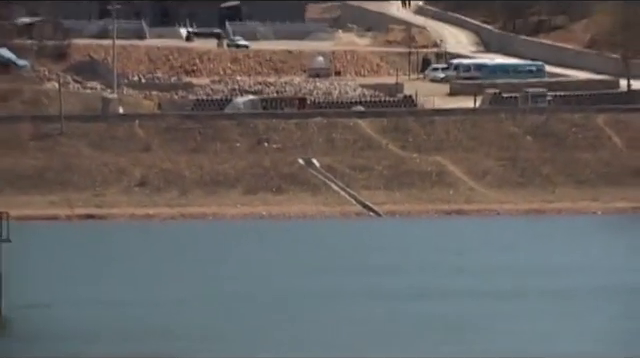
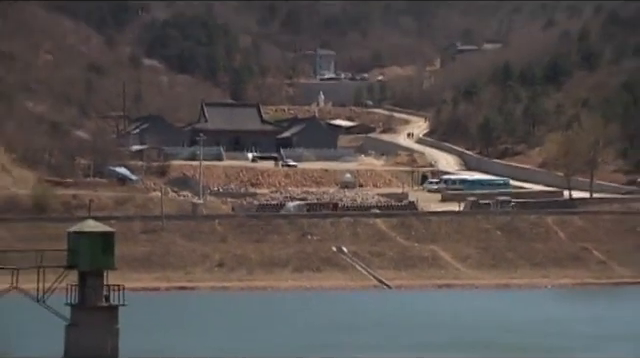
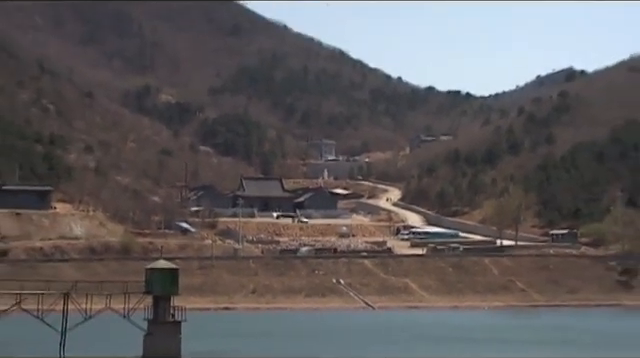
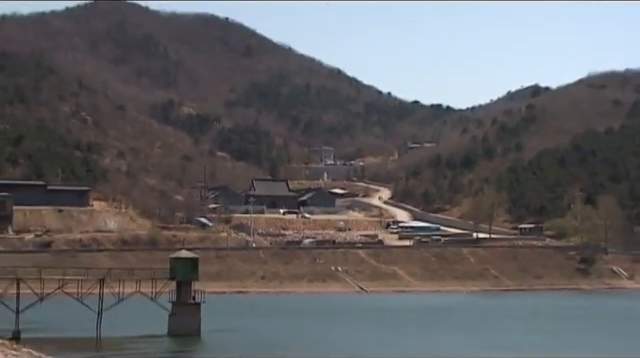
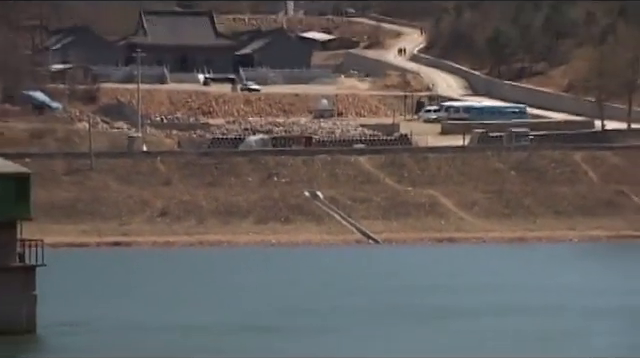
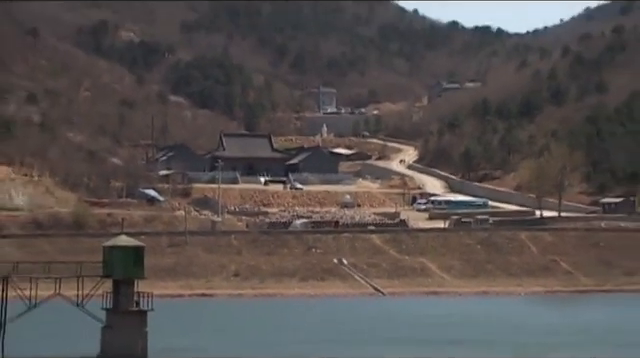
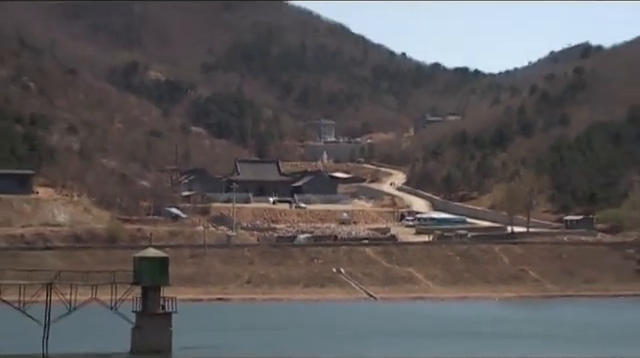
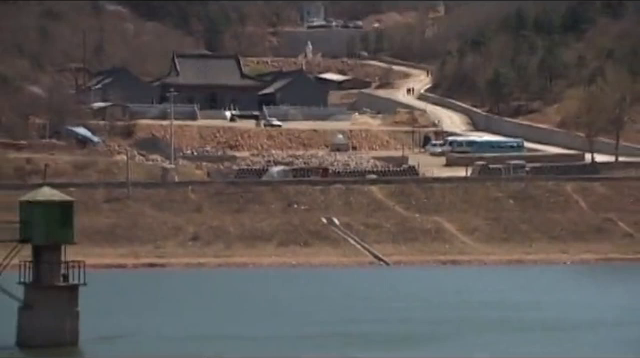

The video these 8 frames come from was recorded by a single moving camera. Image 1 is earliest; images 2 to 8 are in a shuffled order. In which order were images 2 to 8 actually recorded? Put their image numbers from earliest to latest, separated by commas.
5, 8, 2, 6, 7, 3, 4
